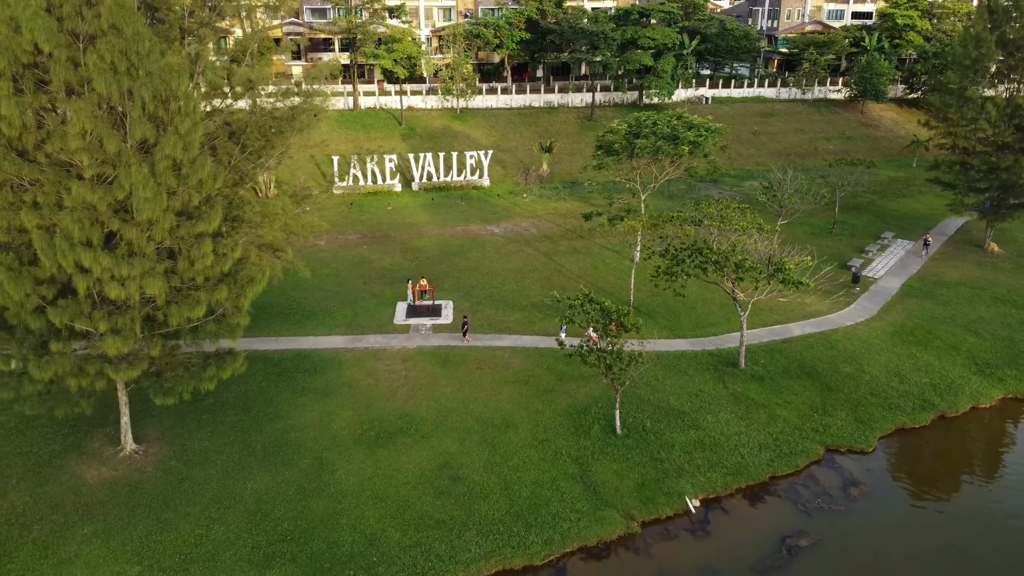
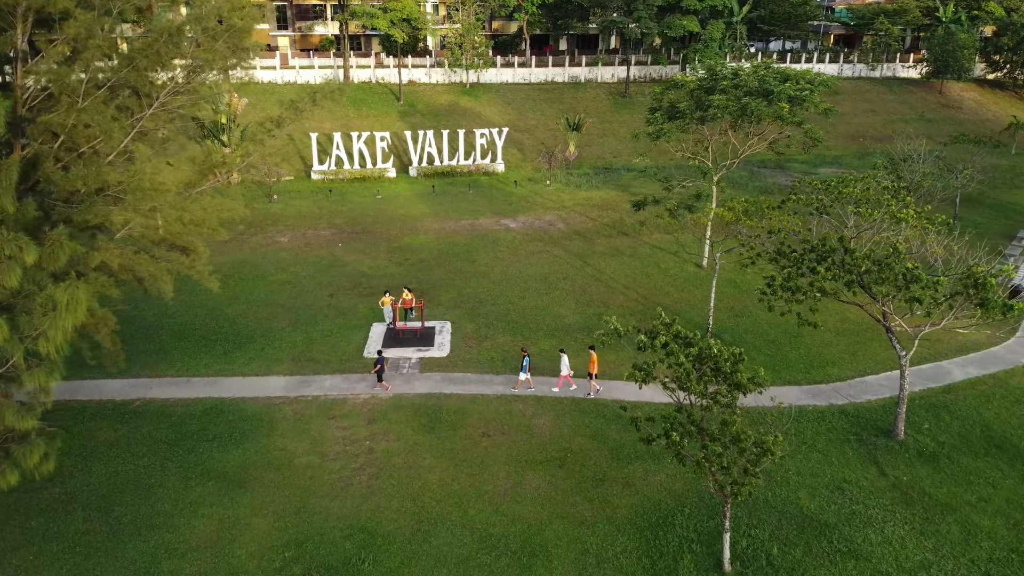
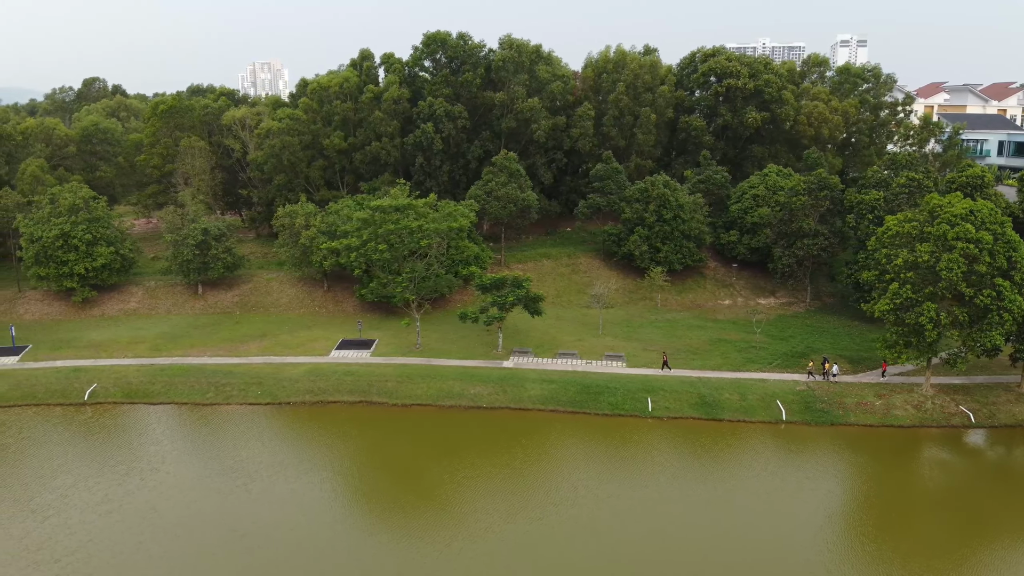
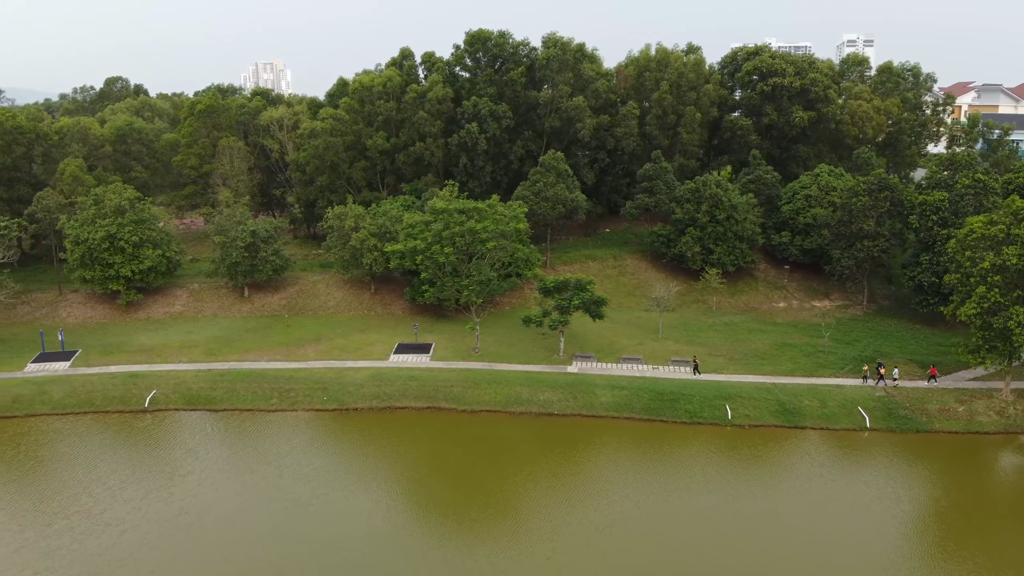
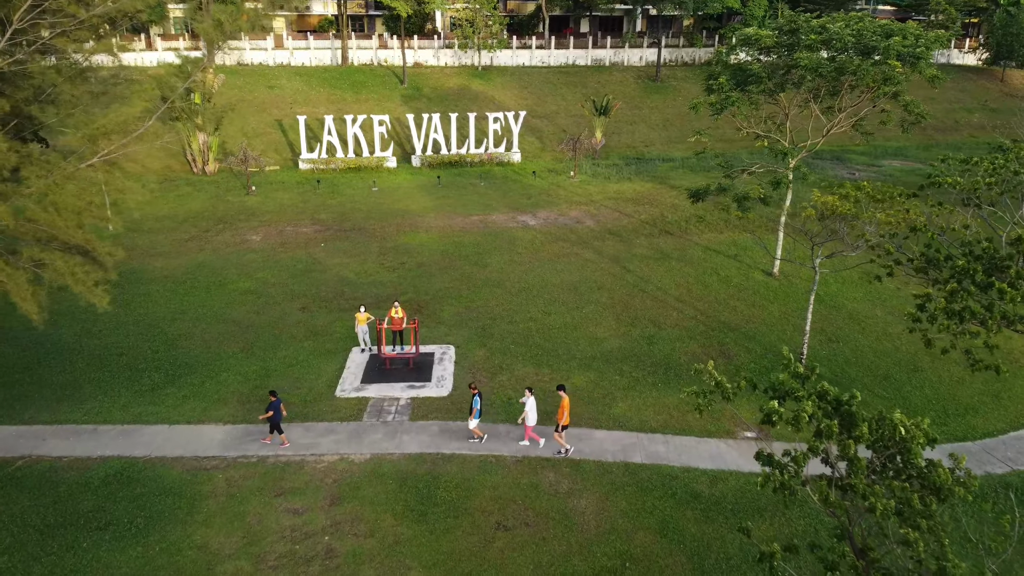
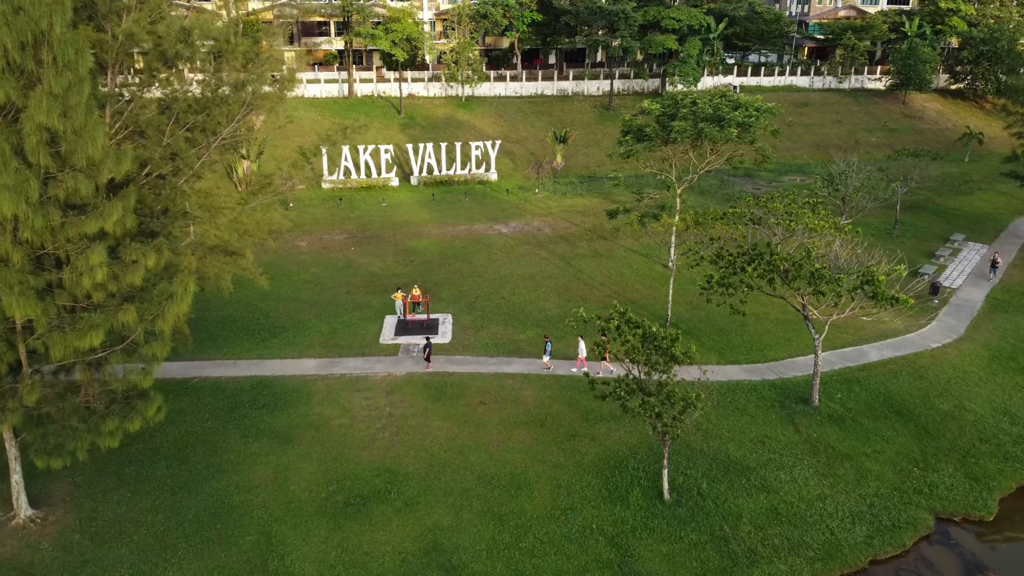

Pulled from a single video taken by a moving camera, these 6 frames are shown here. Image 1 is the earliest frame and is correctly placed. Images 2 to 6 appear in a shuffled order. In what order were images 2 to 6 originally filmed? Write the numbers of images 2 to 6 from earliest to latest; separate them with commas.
6, 2, 5, 3, 4
